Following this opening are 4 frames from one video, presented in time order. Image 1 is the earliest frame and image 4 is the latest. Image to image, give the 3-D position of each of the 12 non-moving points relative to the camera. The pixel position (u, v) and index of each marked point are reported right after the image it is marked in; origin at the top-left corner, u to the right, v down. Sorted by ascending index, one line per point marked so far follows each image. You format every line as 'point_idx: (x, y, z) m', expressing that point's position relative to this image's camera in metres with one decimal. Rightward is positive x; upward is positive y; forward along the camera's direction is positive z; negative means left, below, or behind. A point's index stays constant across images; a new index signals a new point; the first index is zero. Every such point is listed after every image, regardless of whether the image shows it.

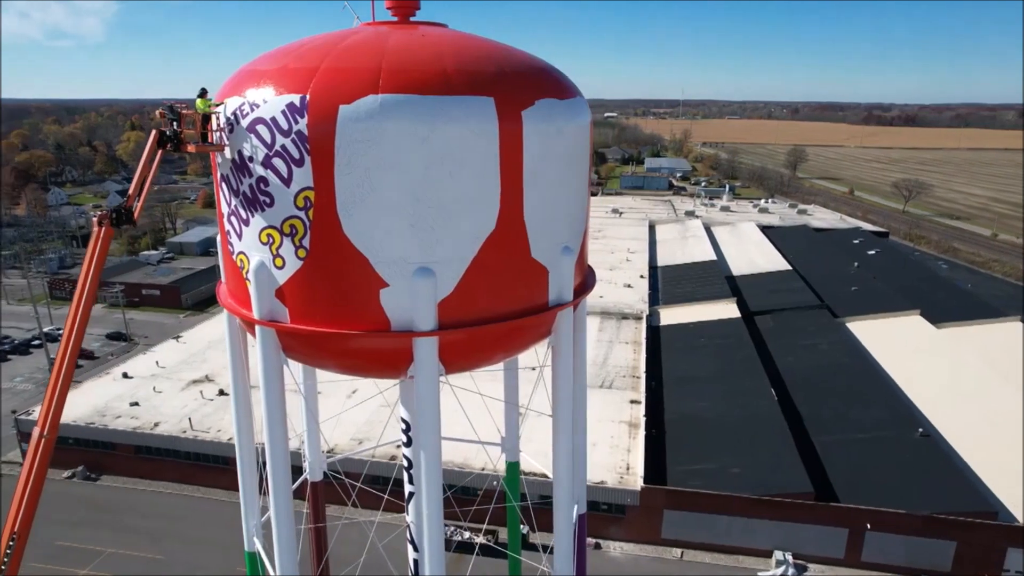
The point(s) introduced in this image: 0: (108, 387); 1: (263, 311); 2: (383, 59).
0: (-11.8, -2.9, +19.4) m
1: (-2.0, -0.2, +5.1) m
2: (-1.0, +1.7, +4.8) m
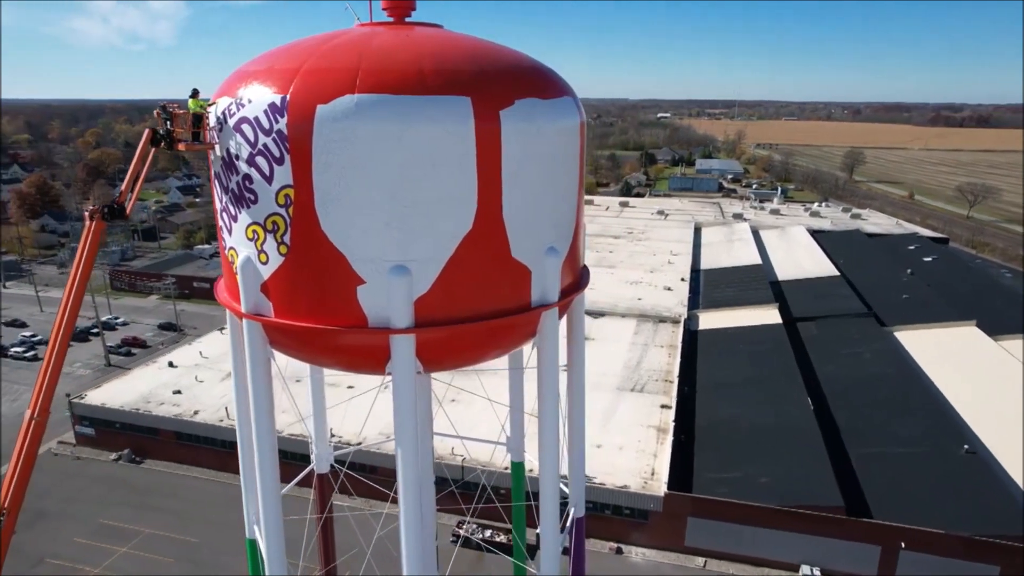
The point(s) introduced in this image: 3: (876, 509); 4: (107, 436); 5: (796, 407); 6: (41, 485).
0: (-11.0, -2.7, +20.2) m
1: (-2.1, -0.1, +5.3) m
2: (-1.1, +1.7, +4.9) m
3: (+7.8, -4.8, +14.1) m
4: (-11.6, -4.2, +18.8) m
5: (+7.6, -3.2, +17.6) m
6: (-12.4, -5.2, +17.4) m
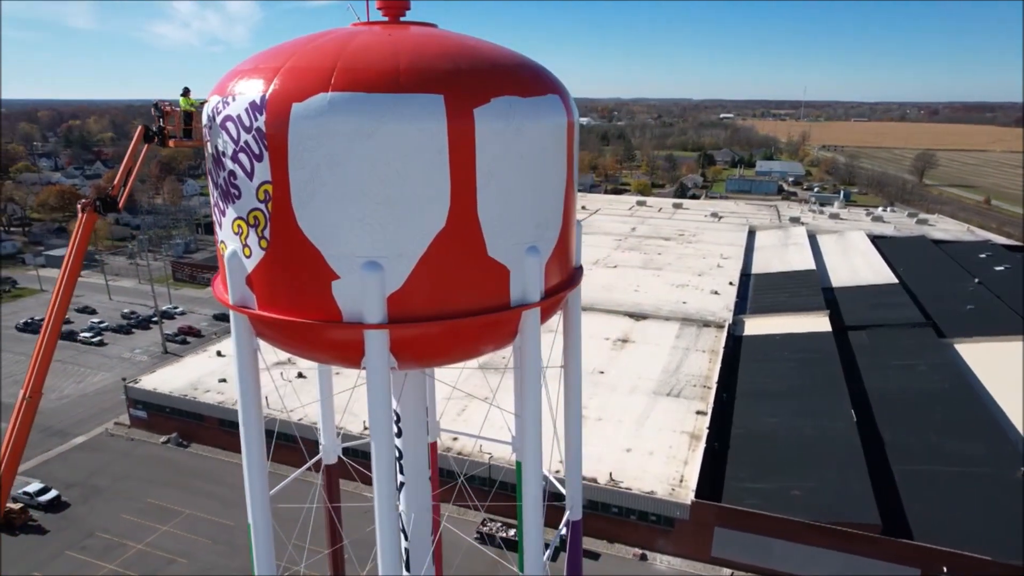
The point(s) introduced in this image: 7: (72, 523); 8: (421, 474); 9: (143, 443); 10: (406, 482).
0: (-9.9, -2.4, +21.1) m
1: (-2.3, -0.1, +5.5) m
2: (-1.3, +1.8, +5.0) m
3: (+8.2, -4.9, +13.4) m
4: (-10.7, -4.0, +19.7) m
5: (+8.4, -3.4, +16.9) m
6: (-11.7, -4.9, +18.4) m
7: (-10.6, -5.7, +15.8) m
8: (-1.0, -2.1, +7.4) m
9: (-11.0, -4.6, +19.5) m
10: (-1.2, -2.2, +7.4) m
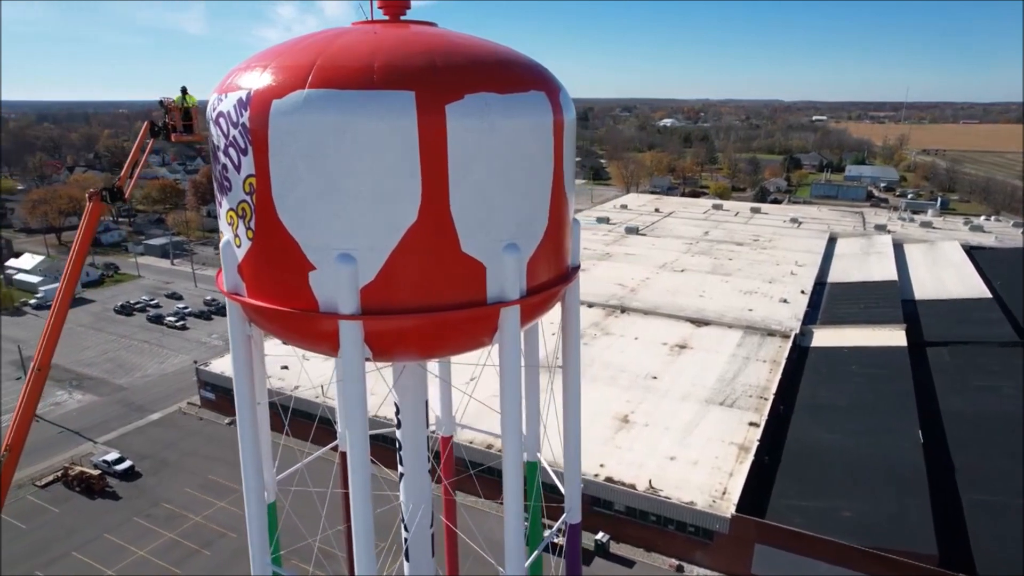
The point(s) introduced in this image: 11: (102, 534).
0: (-8.3, -2.1, +22.2) m
1: (-2.5, 0.0, +5.8) m
2: (-1.5, +1.8, +5.2) m
3: (+8.7, -5.2, +12.4) m
4: (-9.3, -3.6, +20.9) m
5: (+9.3, -3.7, +15.9) m
6: (-10.4, -4.5, +19.7) m
7: (-9.7, -5.3, +17.0) m
8: (-1.1, -2.0, +7.5) m
9: (-9.6, -4.2, +20.7) m
10: (-1.2, -2.1, +7.6) m
11: (-9.6, -5.7, +15.3) m
